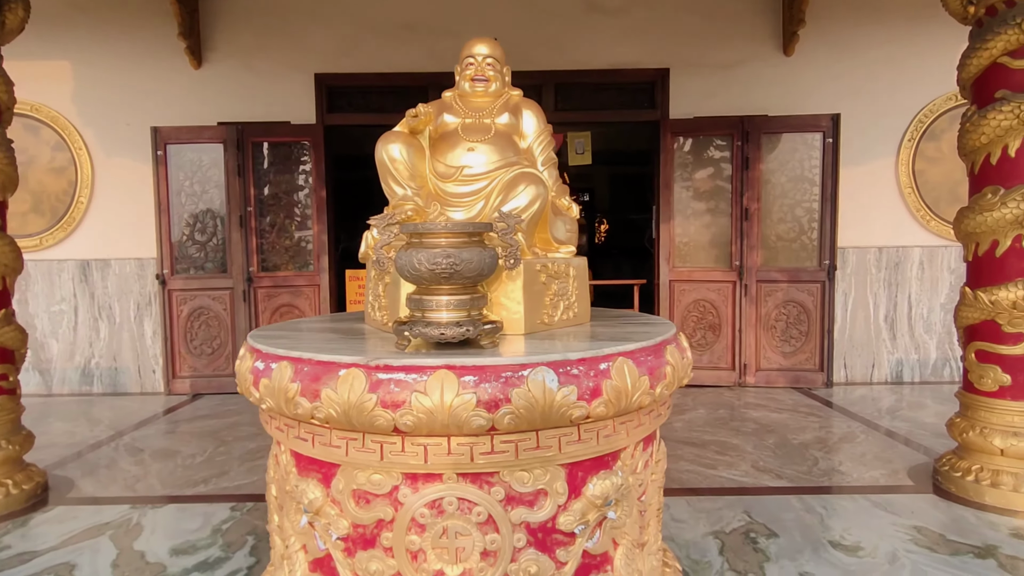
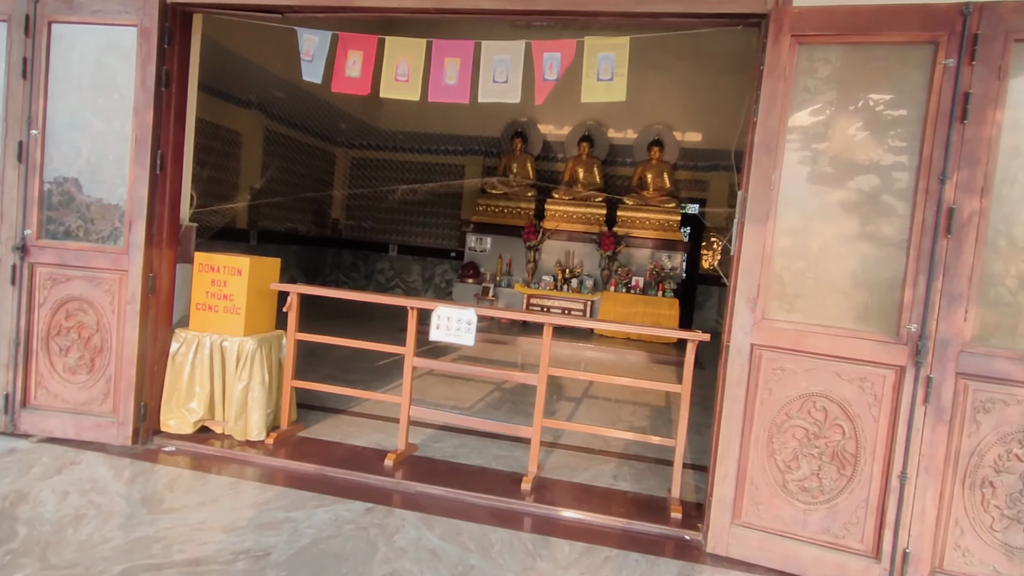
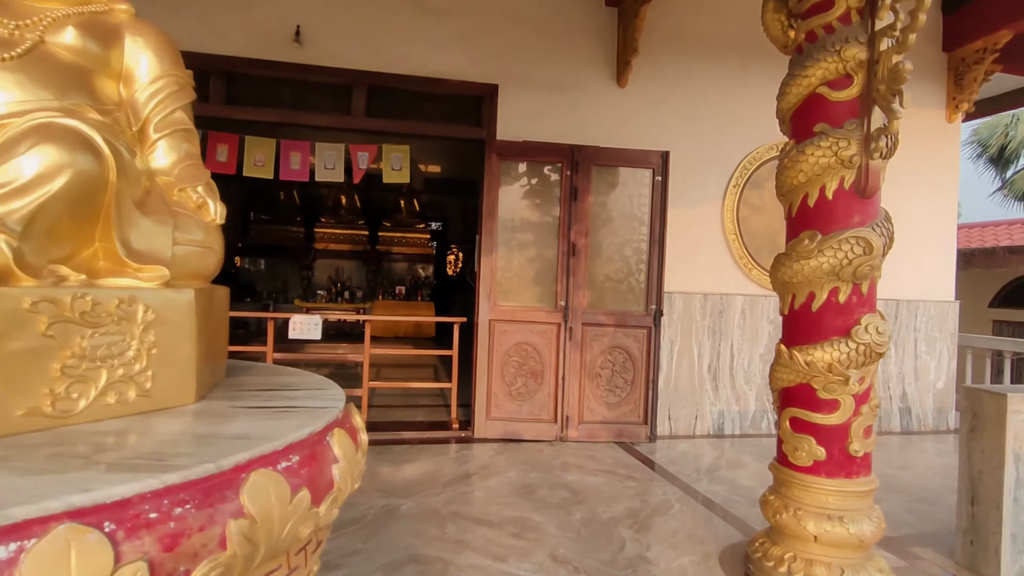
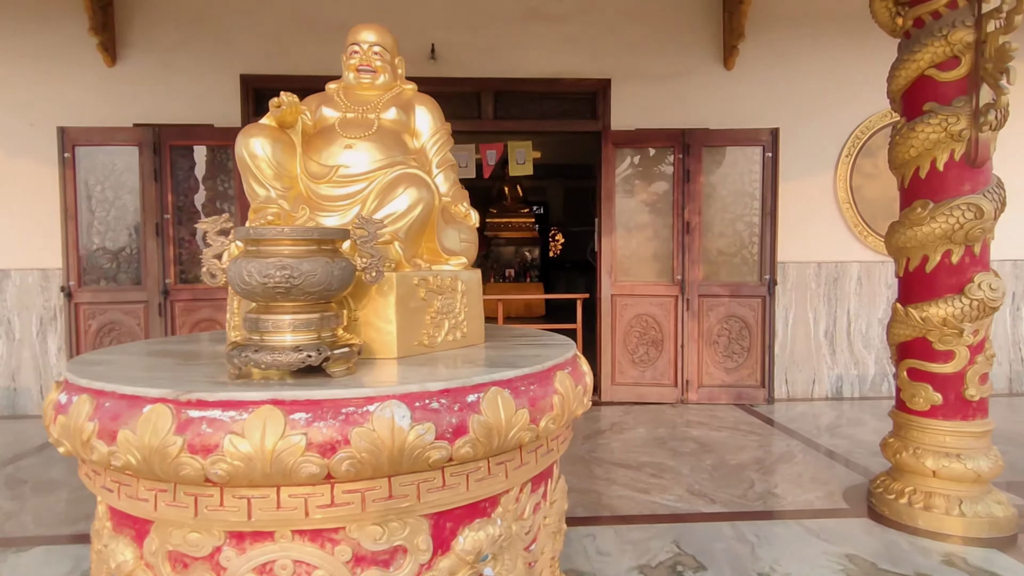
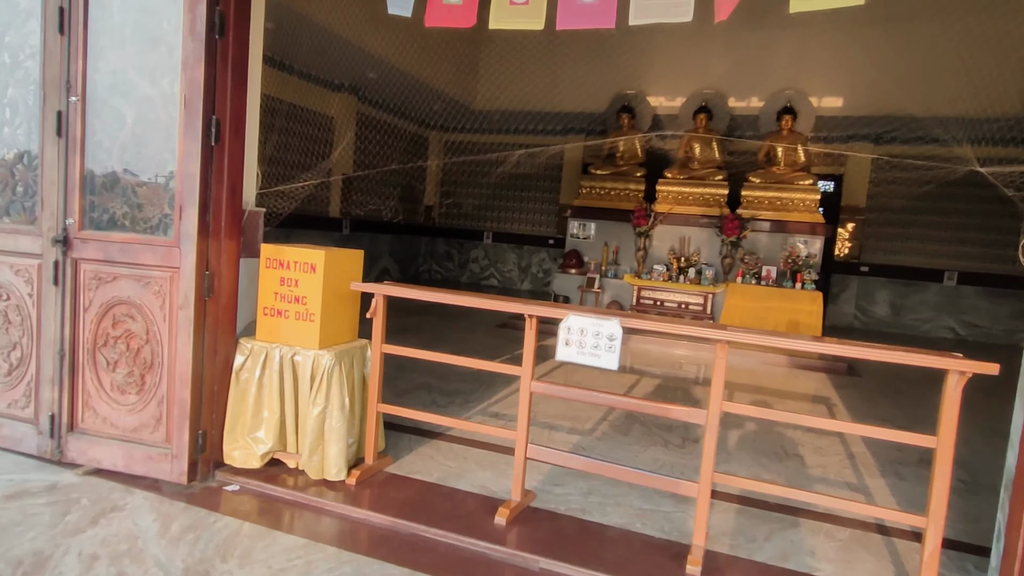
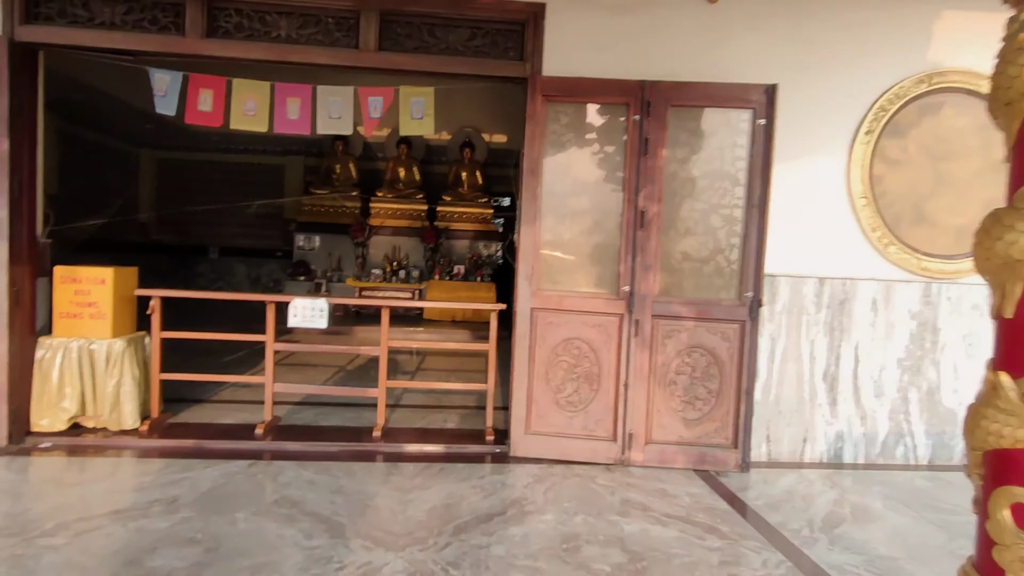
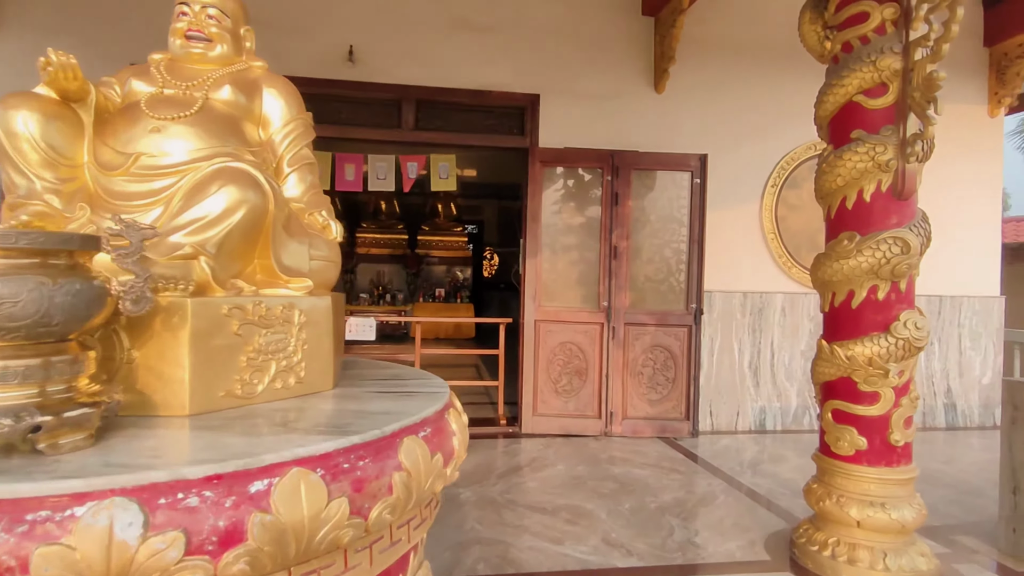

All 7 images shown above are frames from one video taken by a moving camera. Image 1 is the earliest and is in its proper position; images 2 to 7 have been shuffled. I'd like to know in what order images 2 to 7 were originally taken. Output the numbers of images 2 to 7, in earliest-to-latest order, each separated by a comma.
4, 7, 3, 6, 2, 5
